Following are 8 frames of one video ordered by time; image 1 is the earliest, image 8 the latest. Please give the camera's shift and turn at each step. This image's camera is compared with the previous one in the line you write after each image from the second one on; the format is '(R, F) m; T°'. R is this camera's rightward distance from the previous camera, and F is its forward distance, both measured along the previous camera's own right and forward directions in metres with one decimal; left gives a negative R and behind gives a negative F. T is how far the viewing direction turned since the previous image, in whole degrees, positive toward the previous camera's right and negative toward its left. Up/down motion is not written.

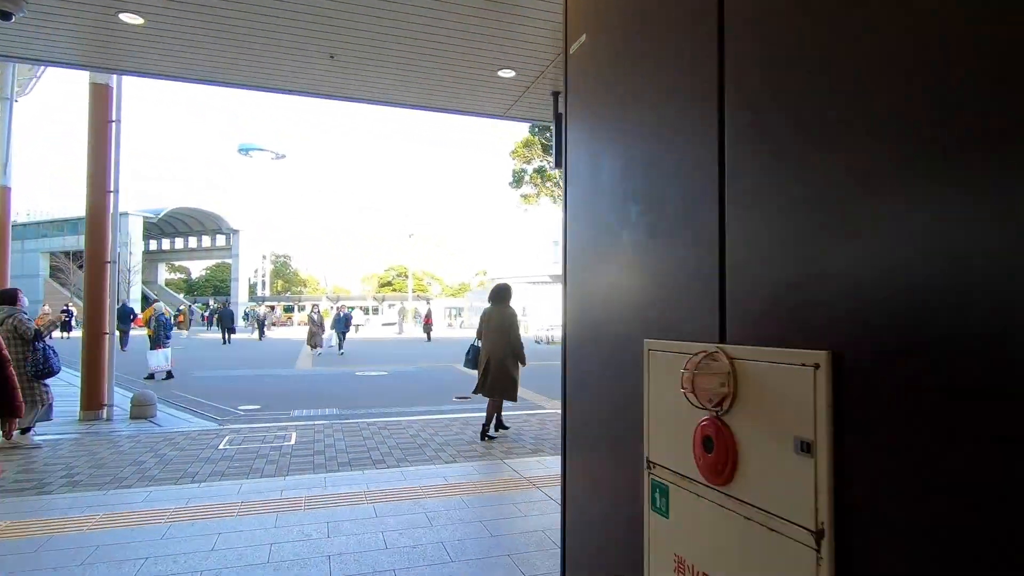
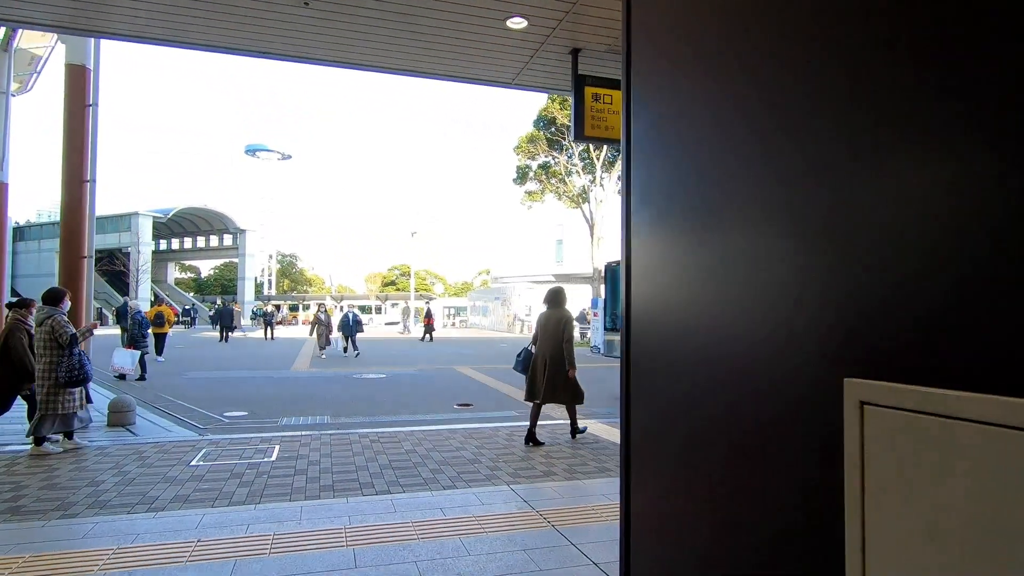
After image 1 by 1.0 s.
(-0.1, +0.8) m; 0°
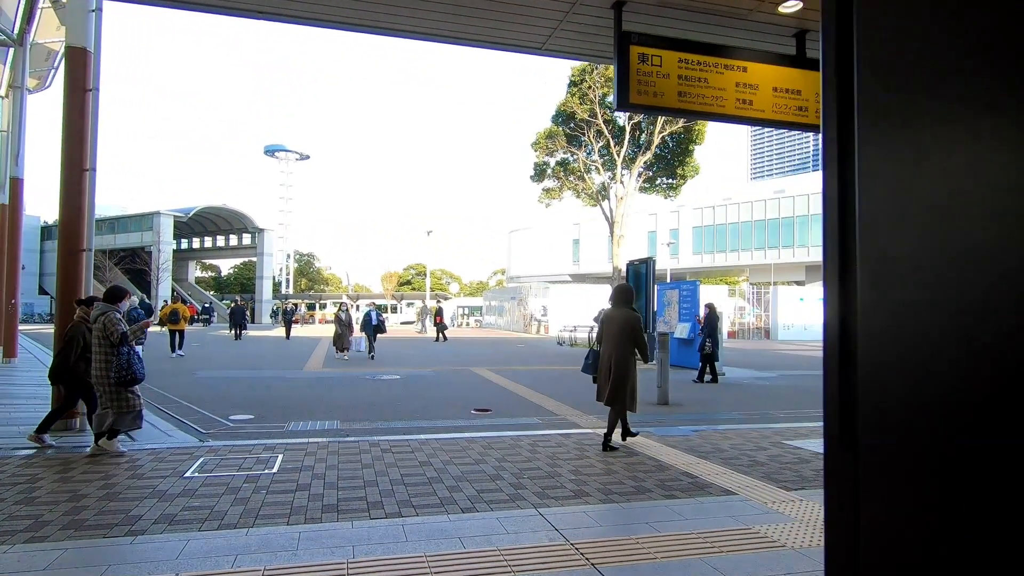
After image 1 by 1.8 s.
(-0.1, +0.6) m; -2°
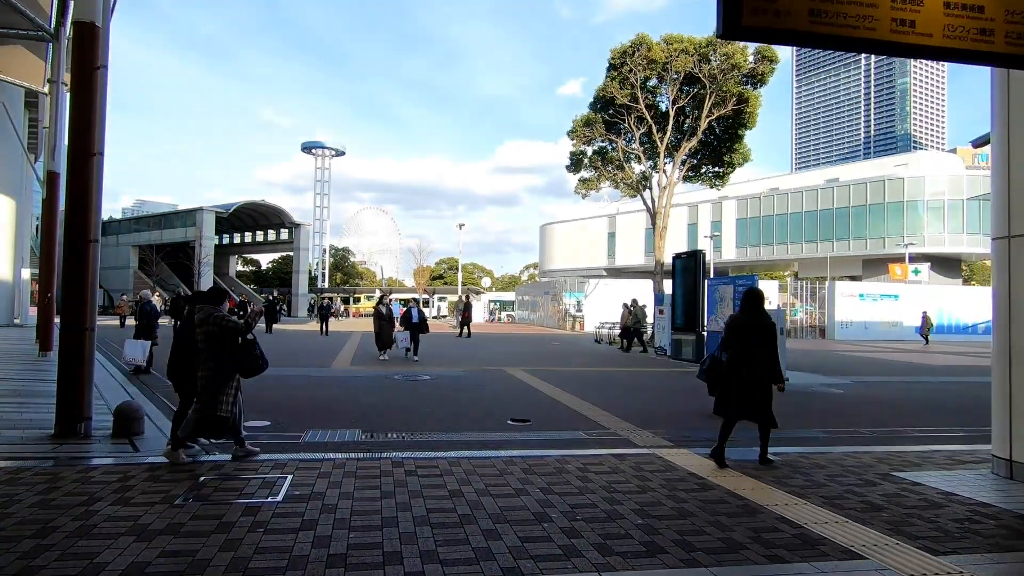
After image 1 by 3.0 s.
(-0.1, +1.0) m; -3°
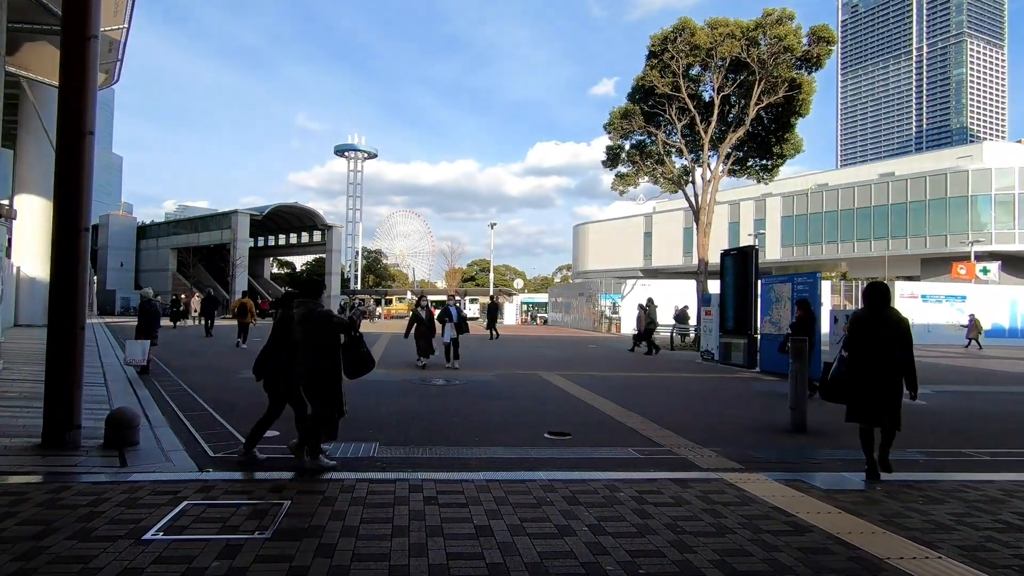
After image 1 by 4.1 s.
(-0.1, +1.0) m; -3°
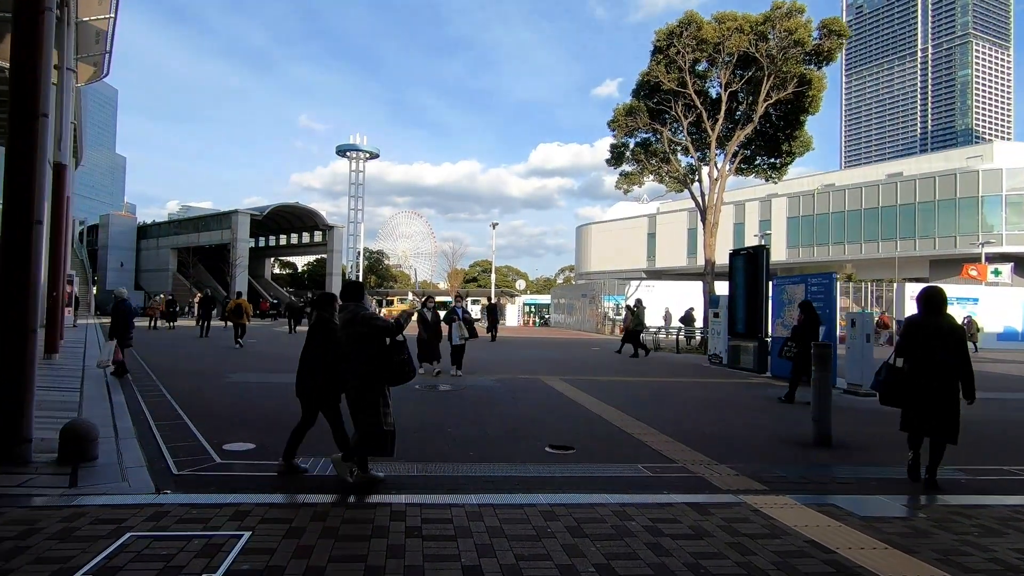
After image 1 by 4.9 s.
(0.0, +0.6) m; 0°
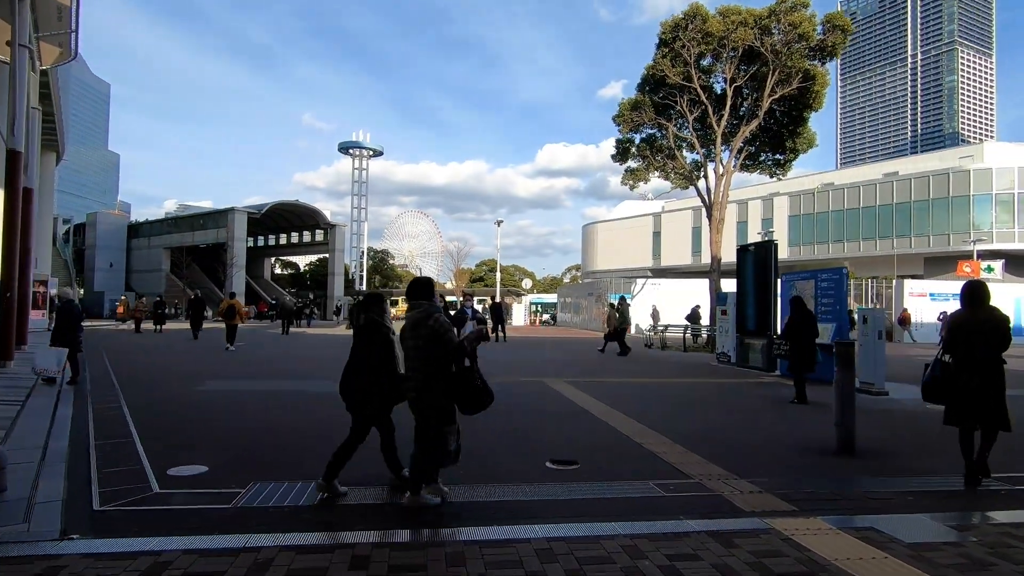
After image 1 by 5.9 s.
(+0.1, +0.7) m; -1°
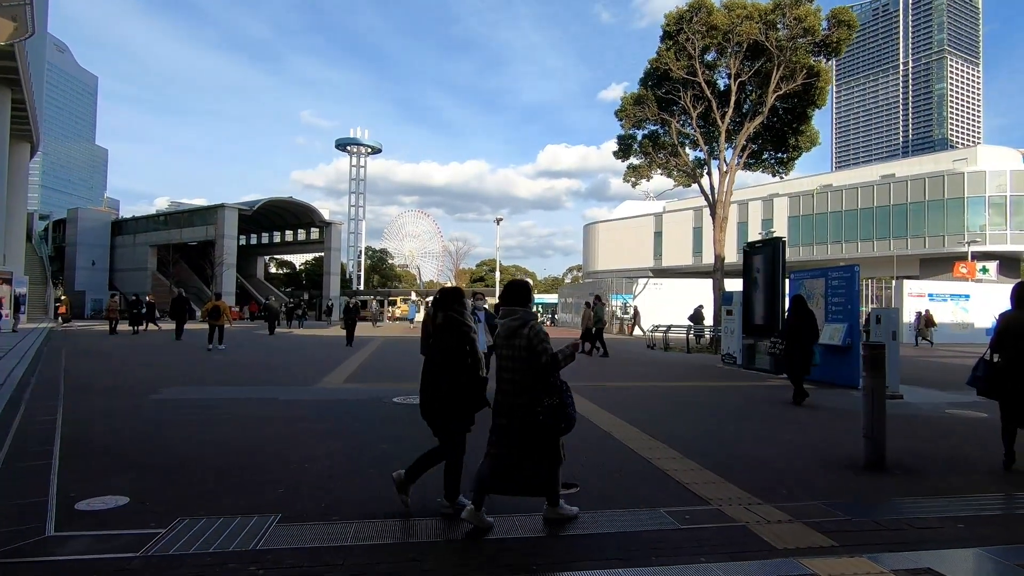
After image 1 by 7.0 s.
(+0.1, +0.8) m; 0°
